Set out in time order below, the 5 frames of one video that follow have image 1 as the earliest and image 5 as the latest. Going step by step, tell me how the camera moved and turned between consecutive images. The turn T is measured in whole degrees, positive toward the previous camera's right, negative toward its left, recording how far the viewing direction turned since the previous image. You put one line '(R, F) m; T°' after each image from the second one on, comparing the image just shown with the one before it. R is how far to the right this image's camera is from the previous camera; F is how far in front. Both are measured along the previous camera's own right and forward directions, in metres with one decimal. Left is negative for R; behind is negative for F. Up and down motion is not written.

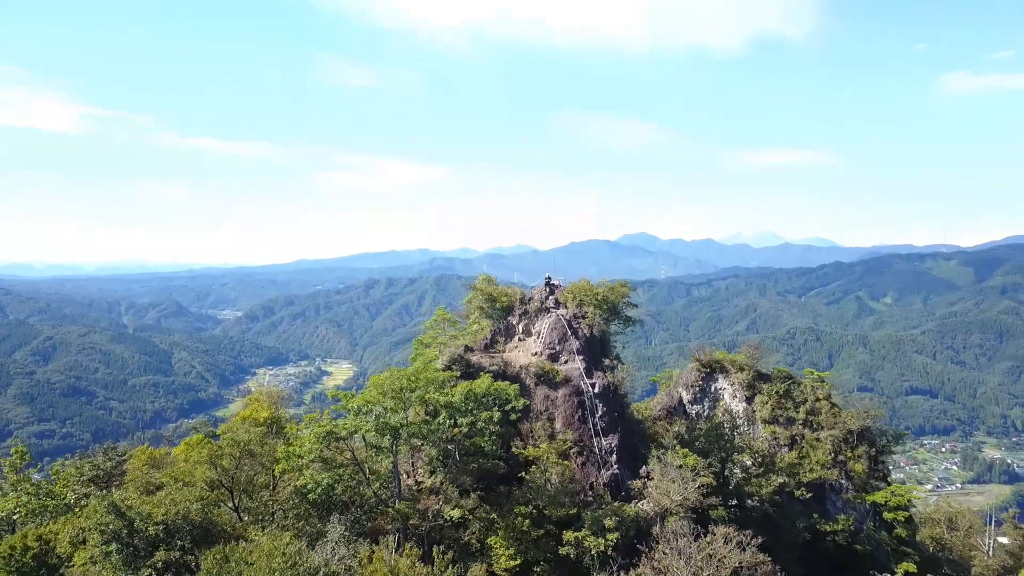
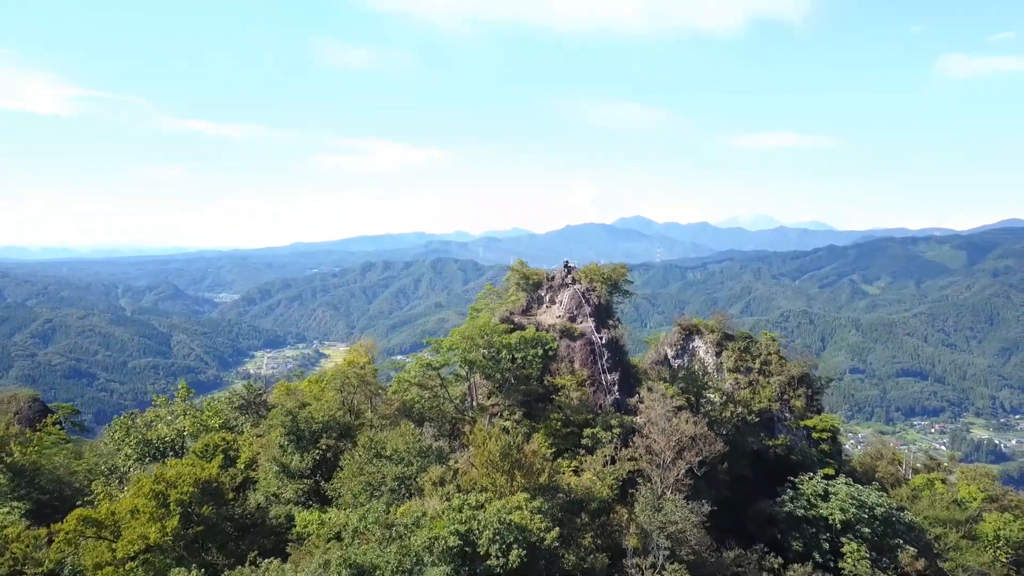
(-1.9, -7.9) m; 0°
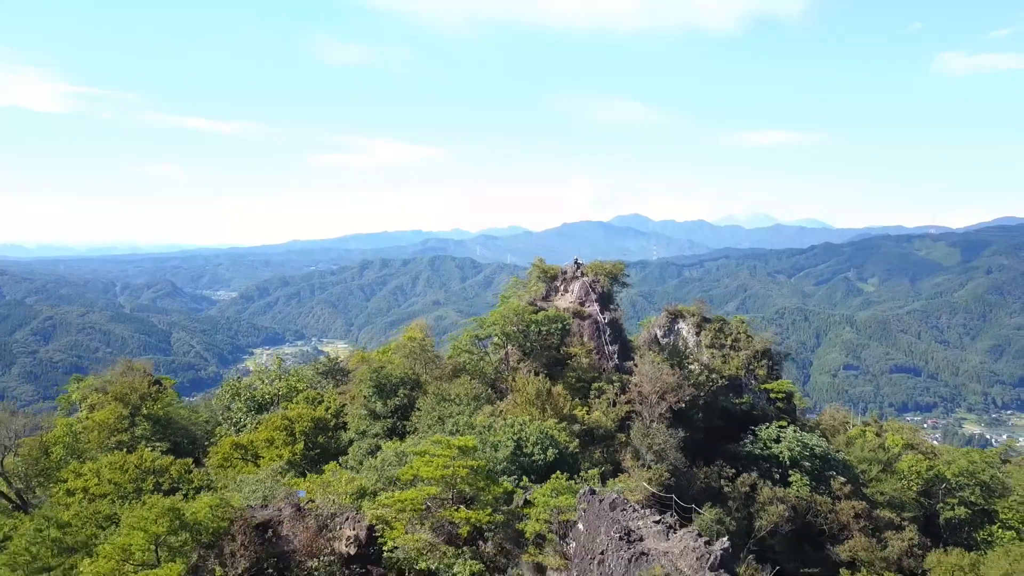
(-1.9, -8.2) m; 0°
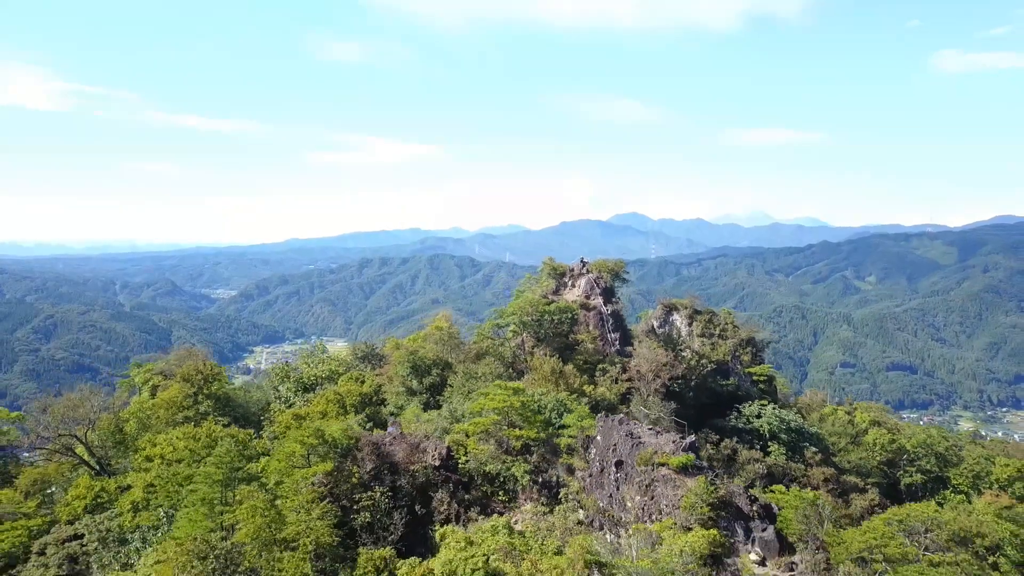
(-1.3, -5.2) m; 0°
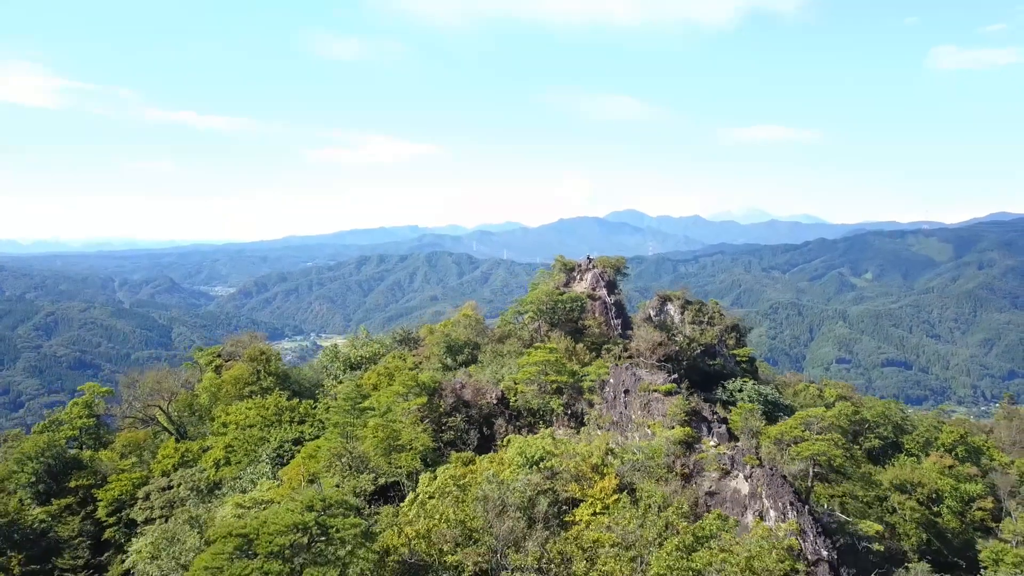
(-1.8, -6.9) m; 0°
